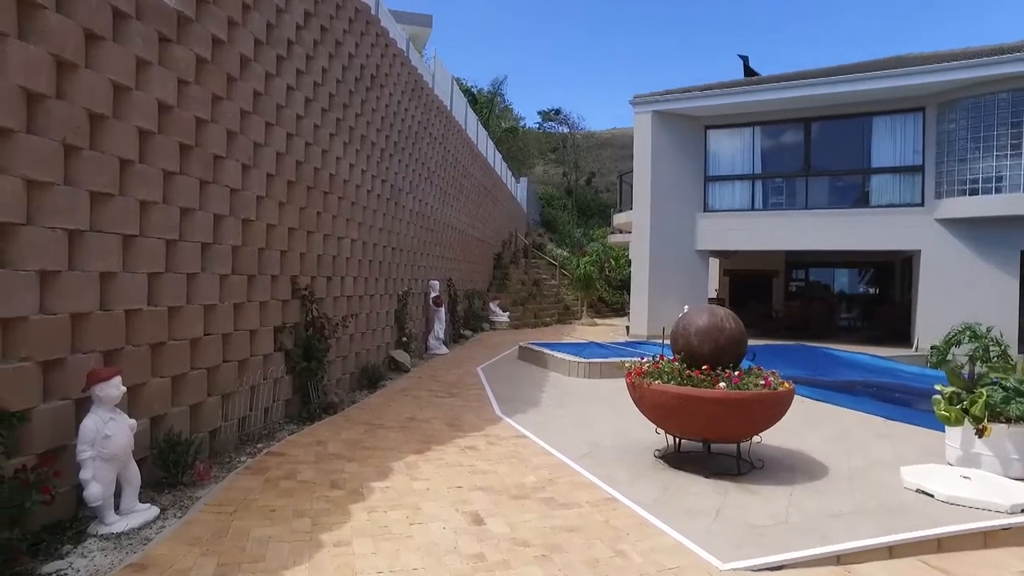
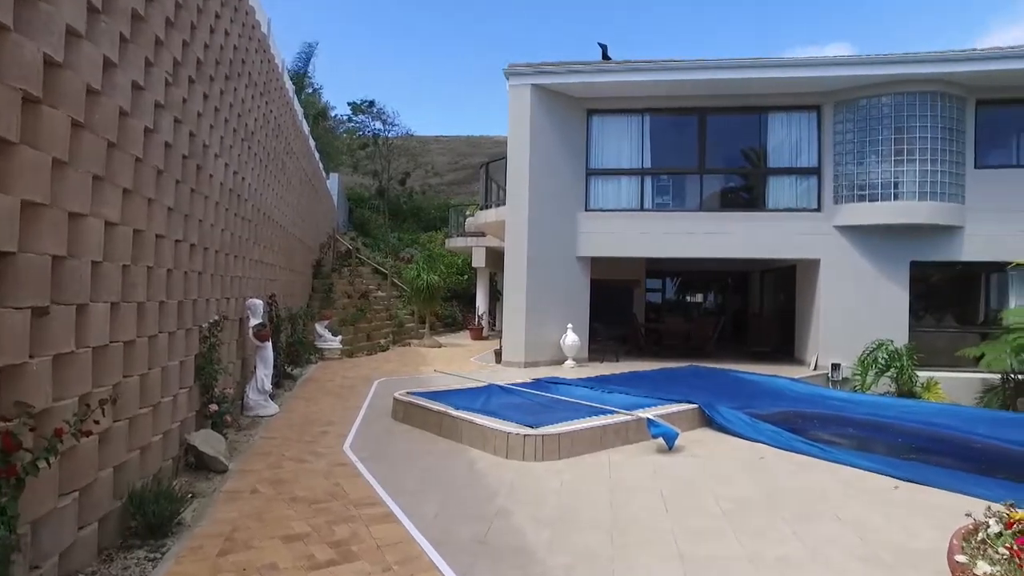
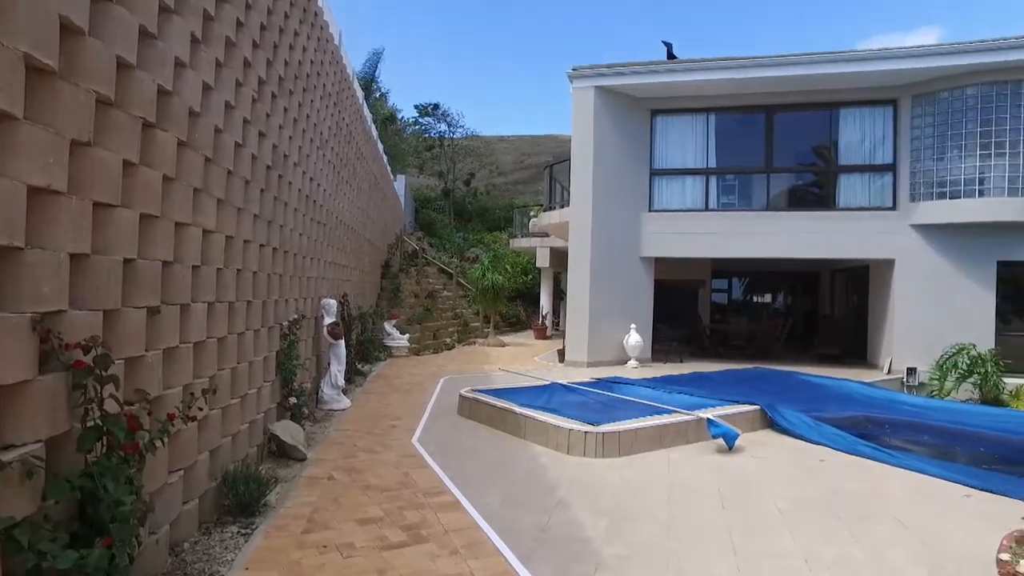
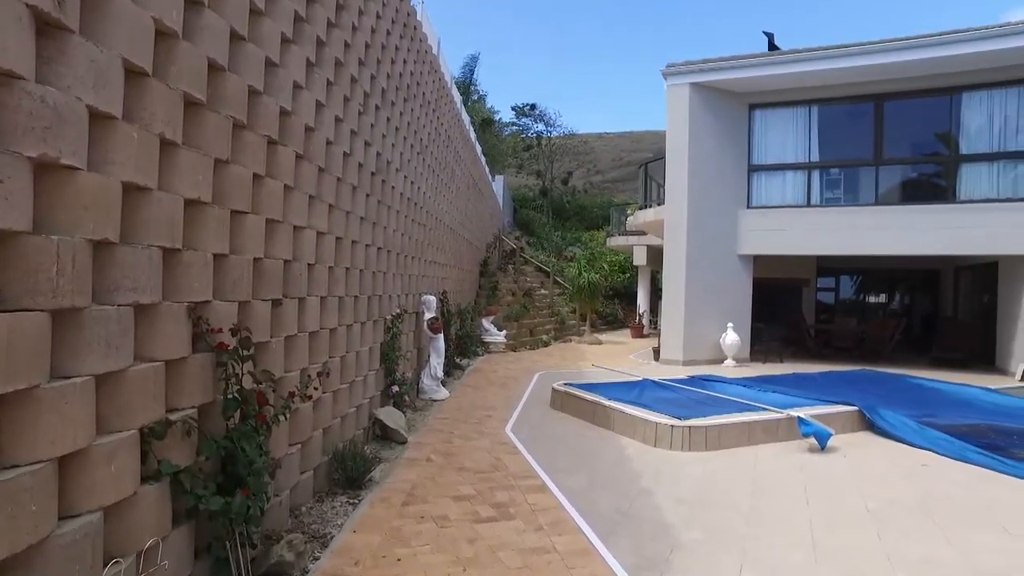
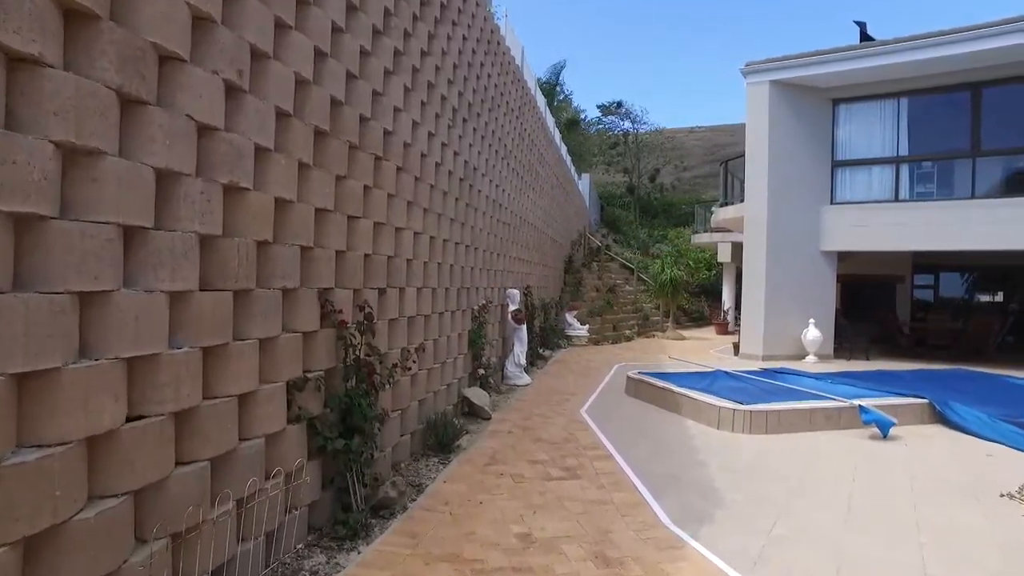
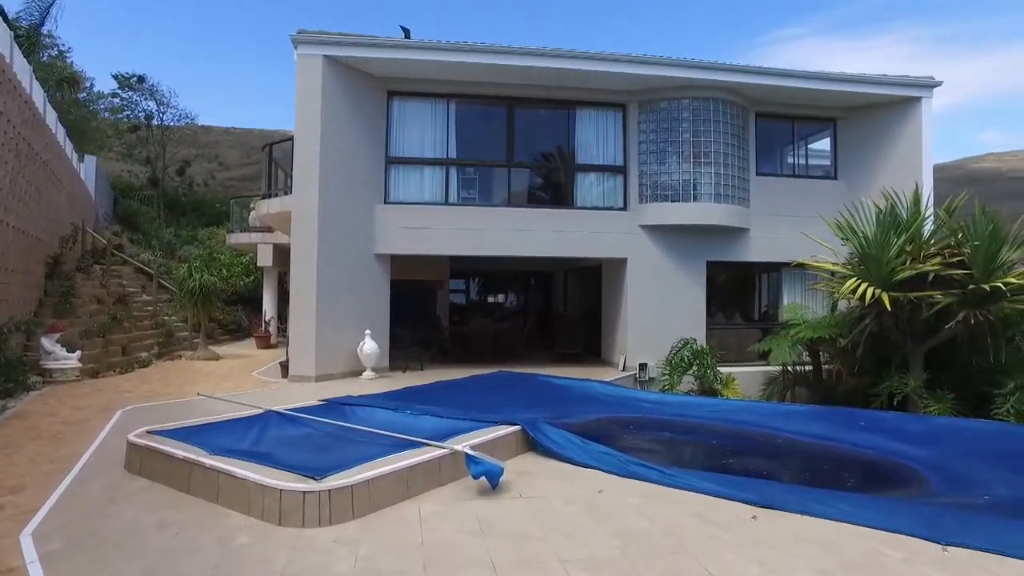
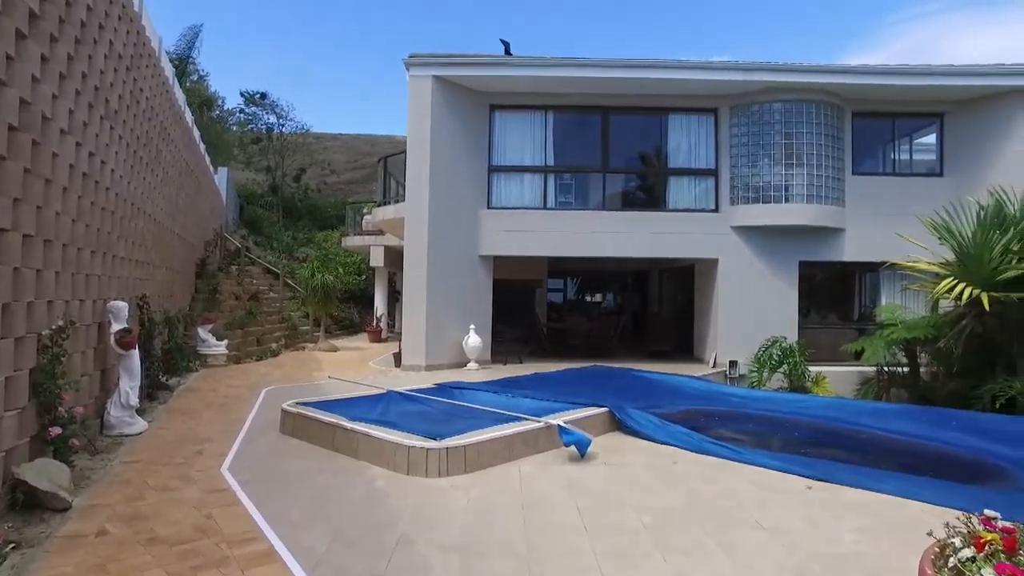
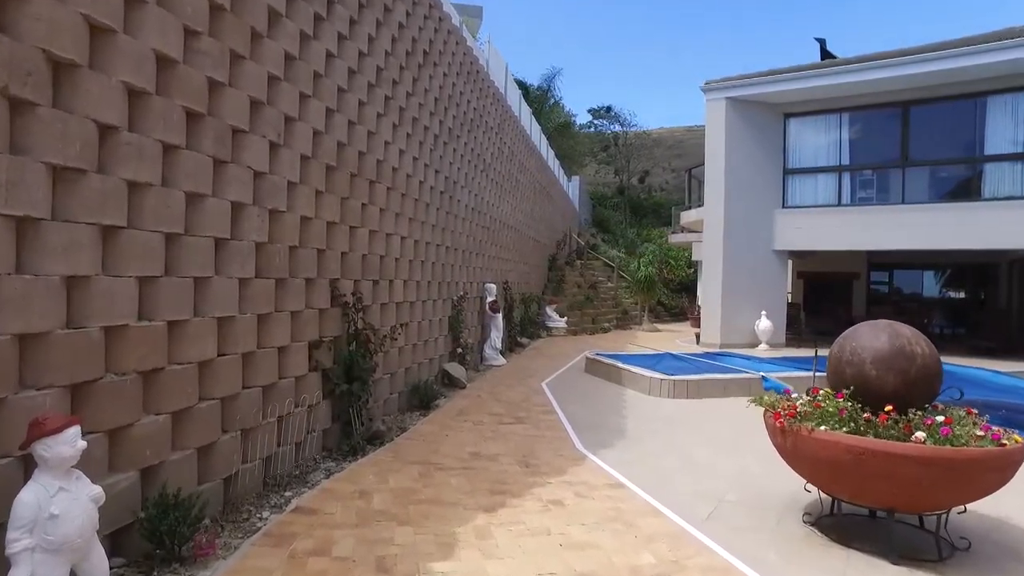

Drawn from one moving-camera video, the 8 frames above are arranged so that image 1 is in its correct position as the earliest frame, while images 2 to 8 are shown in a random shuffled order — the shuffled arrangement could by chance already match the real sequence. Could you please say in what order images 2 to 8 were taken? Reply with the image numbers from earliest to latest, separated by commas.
8, 5, 4, 3, 2, 7, 6
